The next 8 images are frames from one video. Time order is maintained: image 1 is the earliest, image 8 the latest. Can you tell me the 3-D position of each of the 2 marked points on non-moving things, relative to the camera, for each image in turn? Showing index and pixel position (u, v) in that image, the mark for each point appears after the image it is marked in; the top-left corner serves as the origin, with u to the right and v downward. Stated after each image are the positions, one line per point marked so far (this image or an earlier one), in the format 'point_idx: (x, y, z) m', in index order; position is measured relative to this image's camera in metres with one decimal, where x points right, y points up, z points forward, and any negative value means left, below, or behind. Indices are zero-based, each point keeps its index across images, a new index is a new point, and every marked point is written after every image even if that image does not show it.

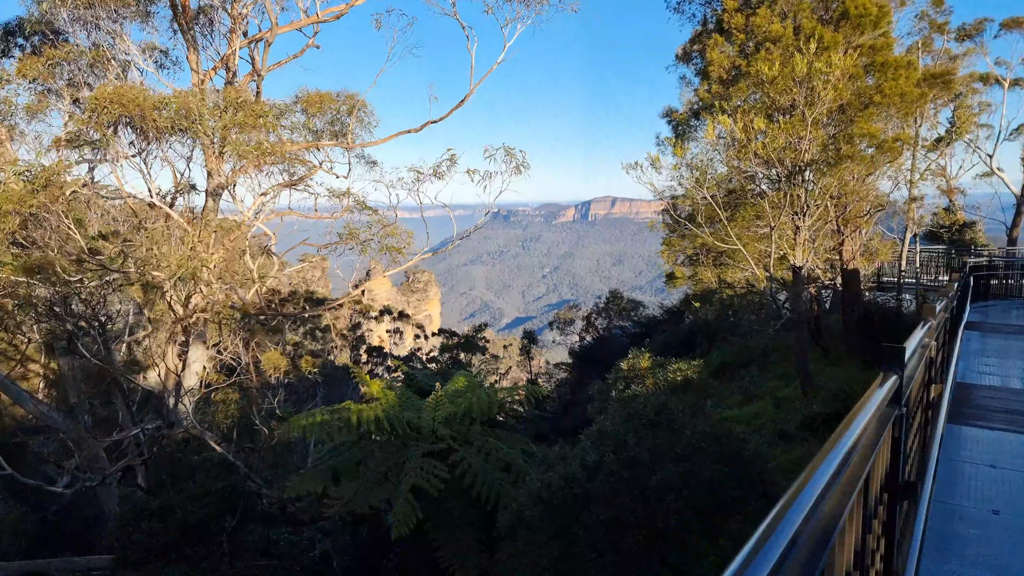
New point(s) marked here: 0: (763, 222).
0: (+4.3, +1.1, +10.6) m
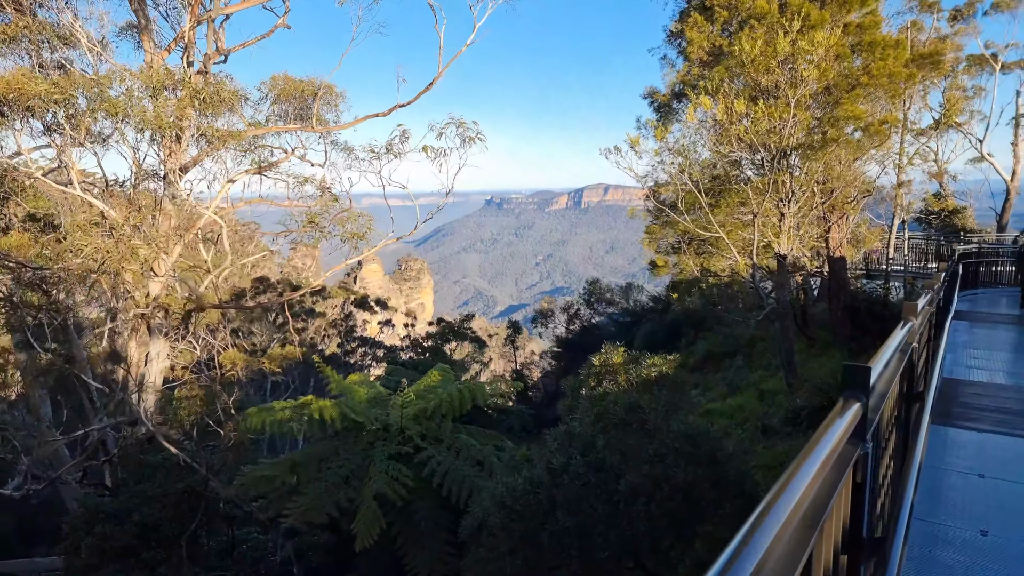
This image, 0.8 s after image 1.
0: (+3.9, +1.3, +10.3) m
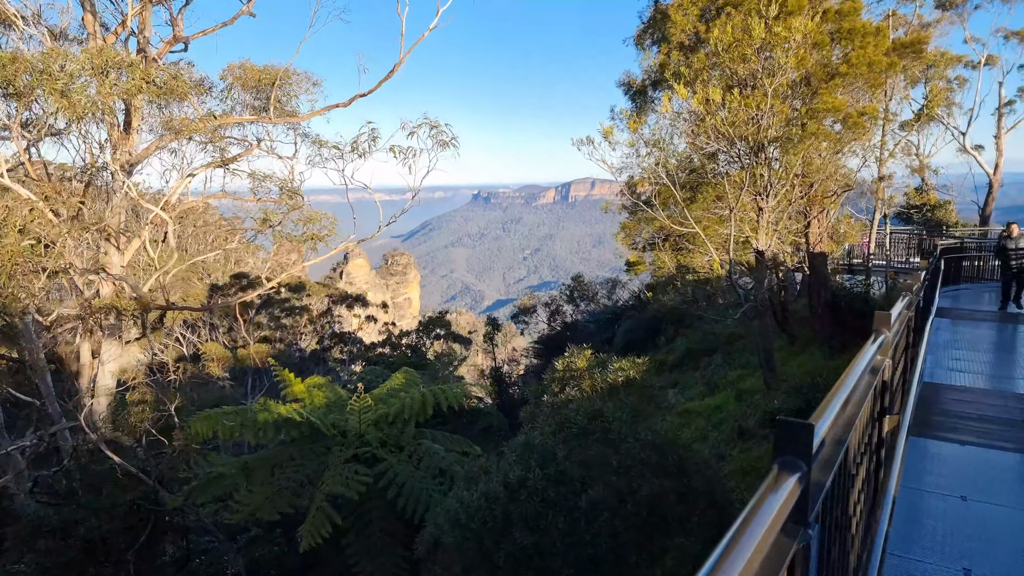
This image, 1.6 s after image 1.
0: (+3.4, +1.4, +9.9) m
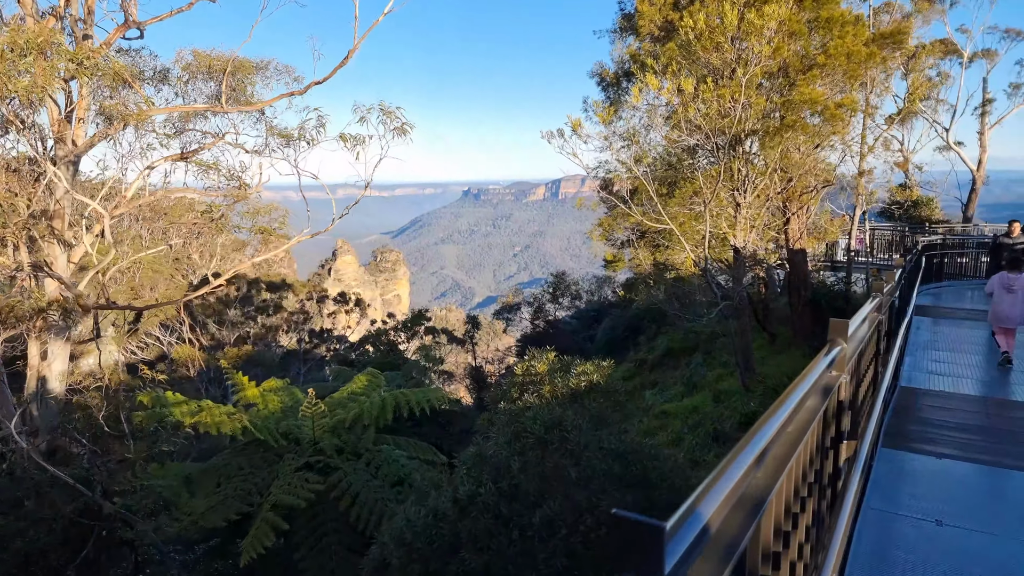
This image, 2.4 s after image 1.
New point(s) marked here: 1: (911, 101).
0: (+2.9, +1.4, +9.6) m
1: (+8.1, +3.8, +12.4) m
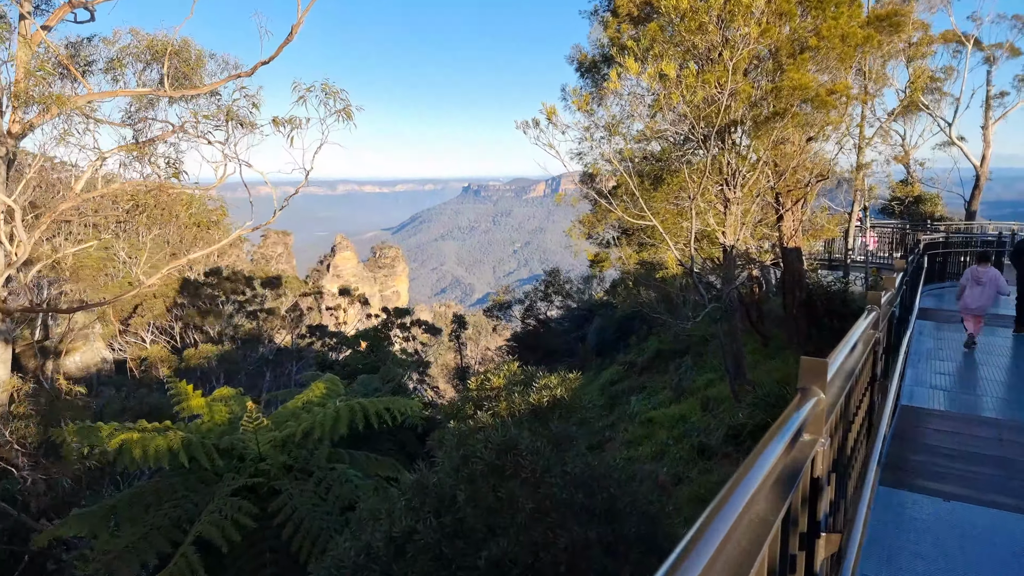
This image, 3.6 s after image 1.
0: (+2.5, +1.4, +9.0) m
1: (+7.7, +3.8, +11.8) m
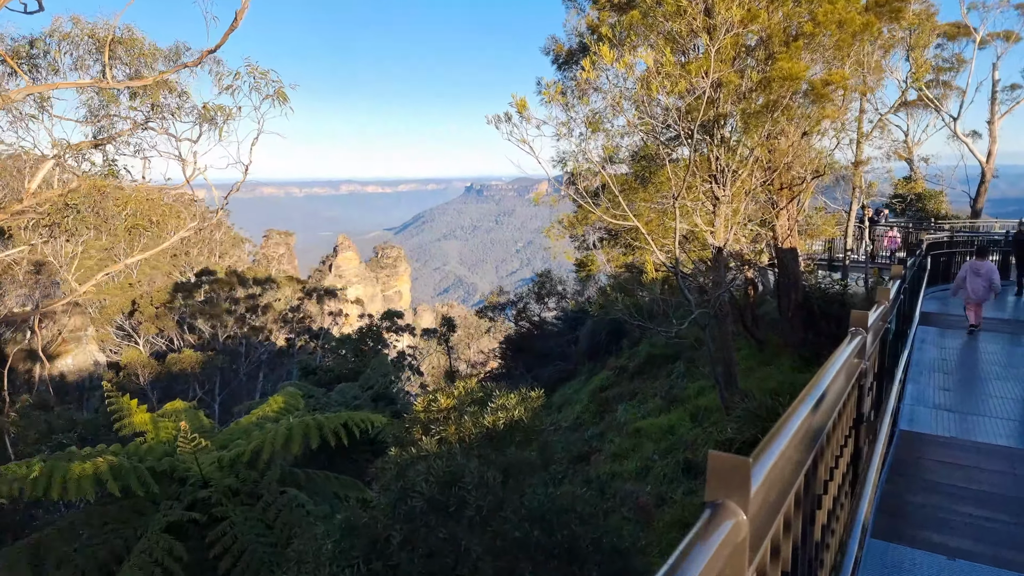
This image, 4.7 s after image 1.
0: (+2.2, +1.3, +8.5) m
1: (+7.4, +3.8, +11.2) m
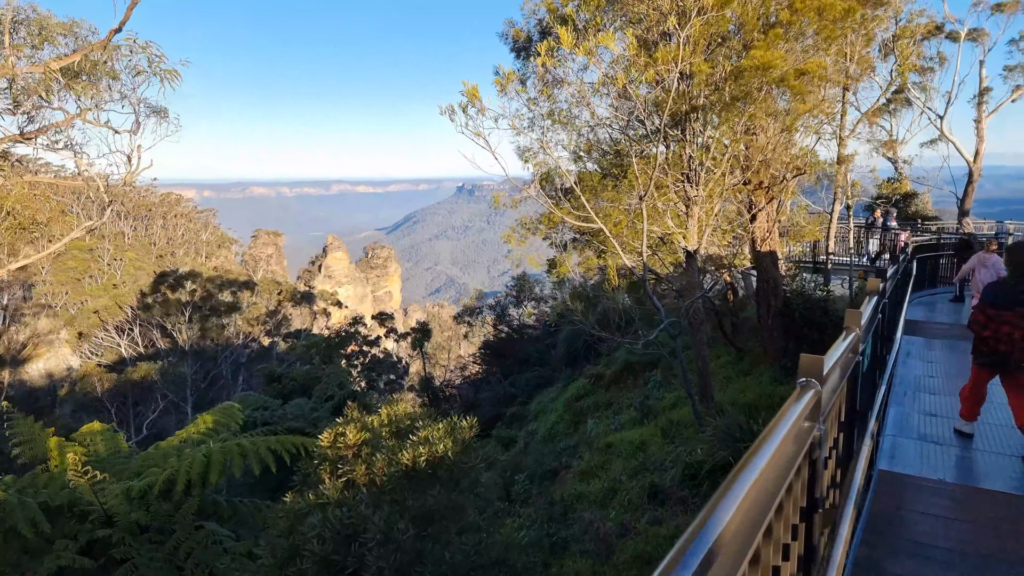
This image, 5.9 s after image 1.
0: (+1.6, +1.2, +7.9) m
1: (+6.8, +3.7, +10.7) m
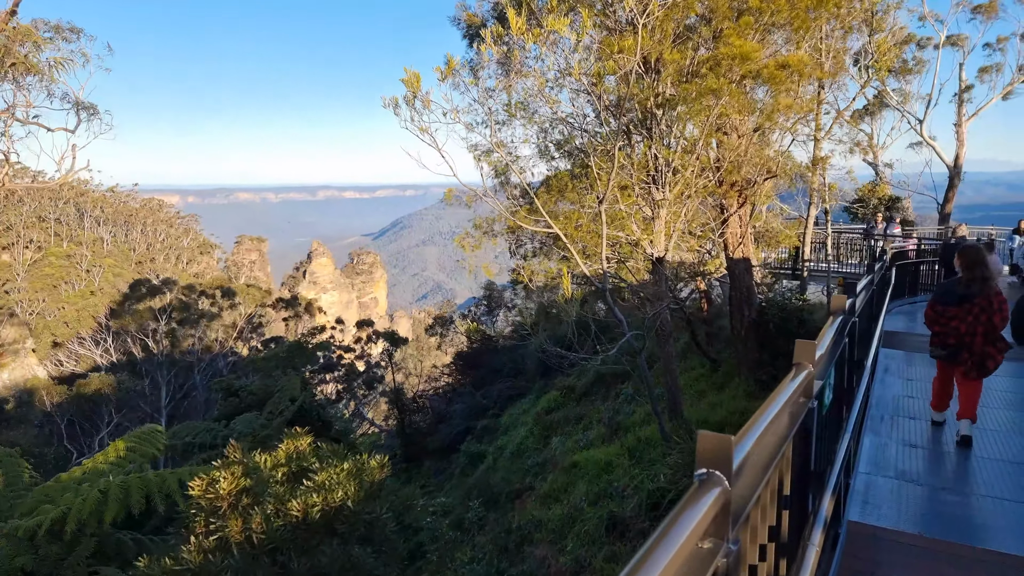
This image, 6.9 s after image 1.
0: (+1.1, +1.1, +7.4) m
1: (+6.1, +3.6, +10.3) m
